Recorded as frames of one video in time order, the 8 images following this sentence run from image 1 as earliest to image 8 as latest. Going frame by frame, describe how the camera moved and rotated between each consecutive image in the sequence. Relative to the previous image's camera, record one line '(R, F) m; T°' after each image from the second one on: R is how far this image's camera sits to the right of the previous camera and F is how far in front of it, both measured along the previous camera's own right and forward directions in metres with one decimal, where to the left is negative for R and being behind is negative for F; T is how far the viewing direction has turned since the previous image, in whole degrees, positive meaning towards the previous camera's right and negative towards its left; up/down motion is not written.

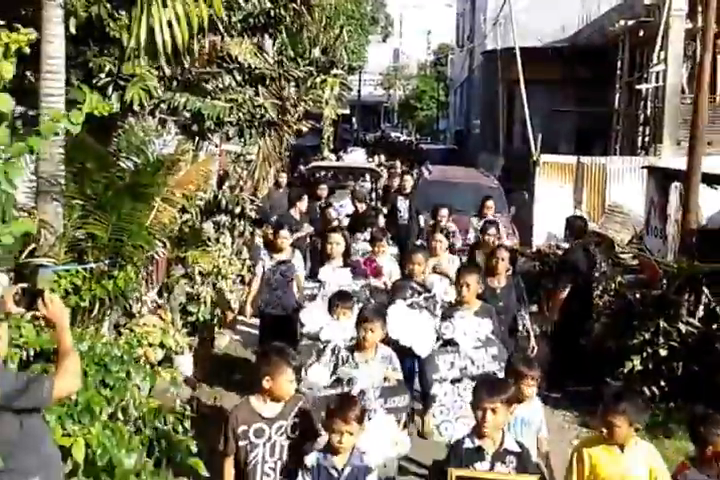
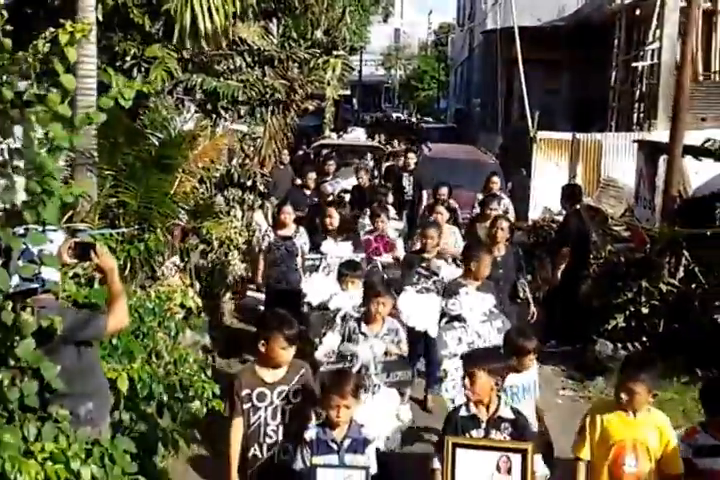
(0.0, -0.6) m; 0°
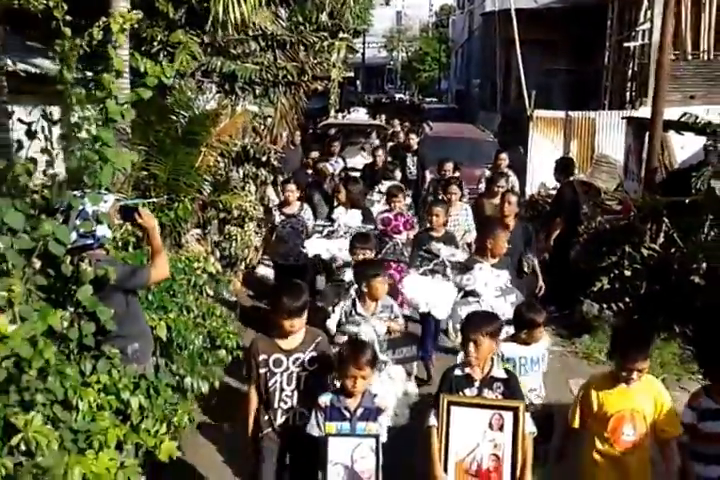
(0.0, -0.7) m; 0°
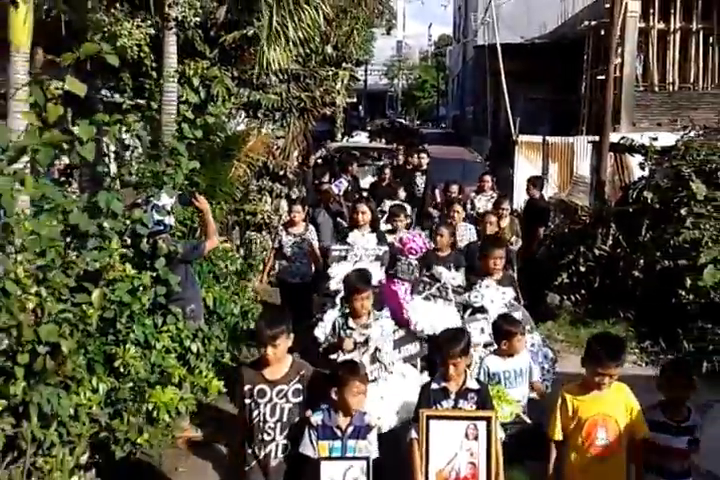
(0.0, -1.8) m; 0°
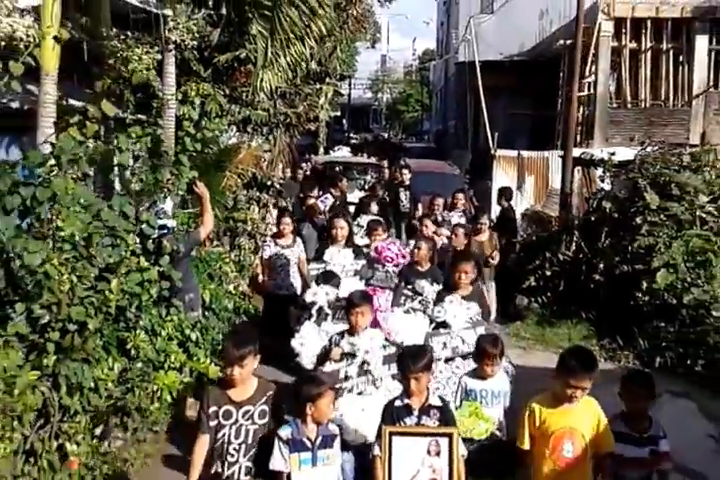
(0.0, -0.9) m; +1°
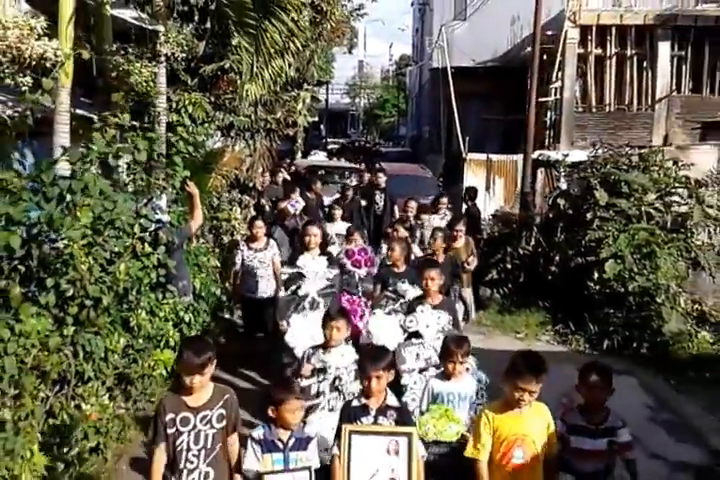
(0.0, -1.0) m; +1°
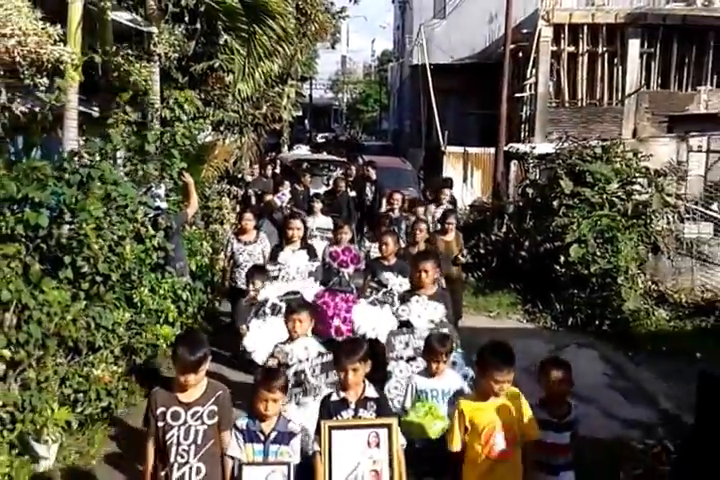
(0.0, -0.8) m; +1°
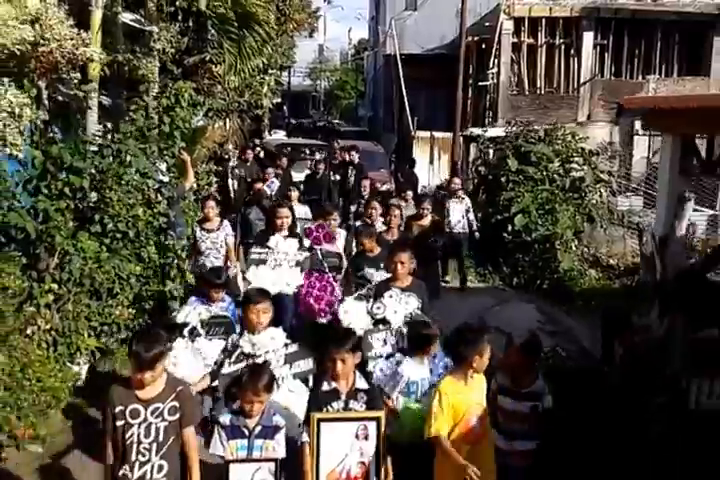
(+0.1, -1.8) m; +1°
